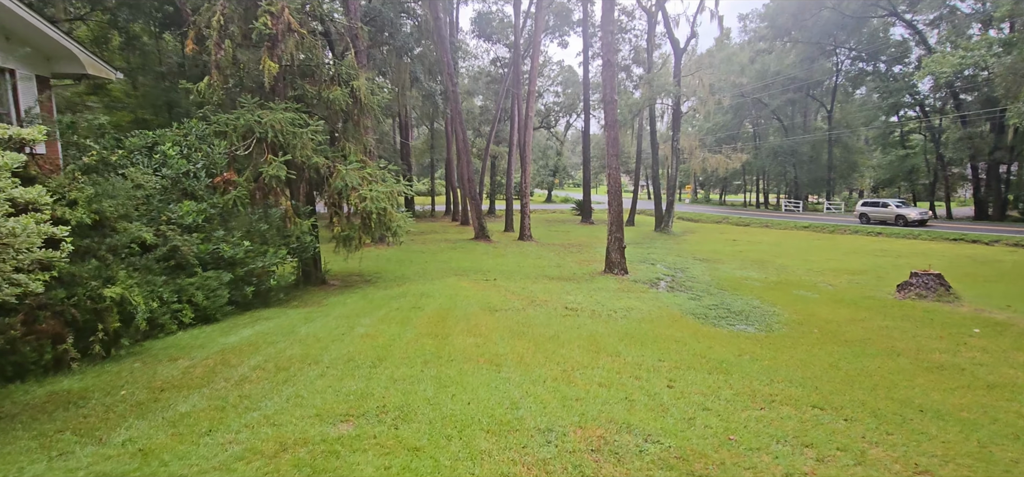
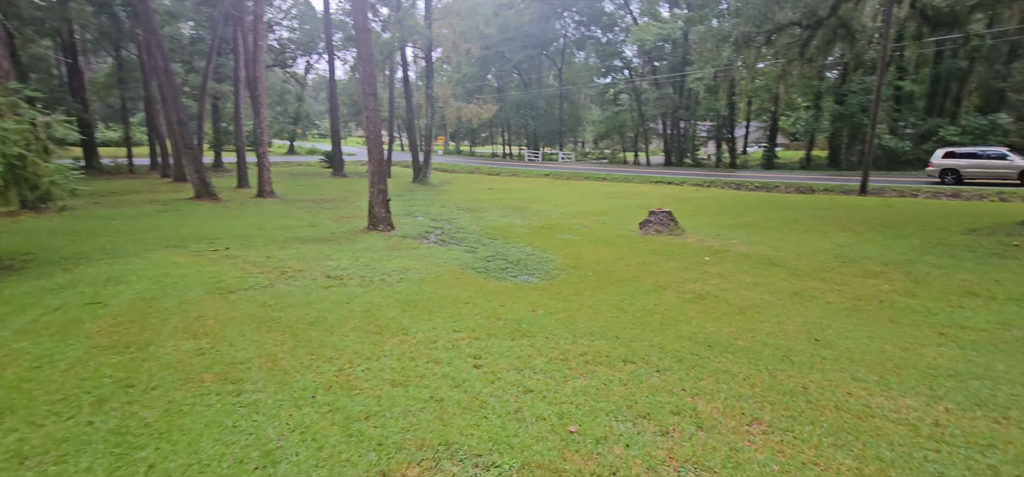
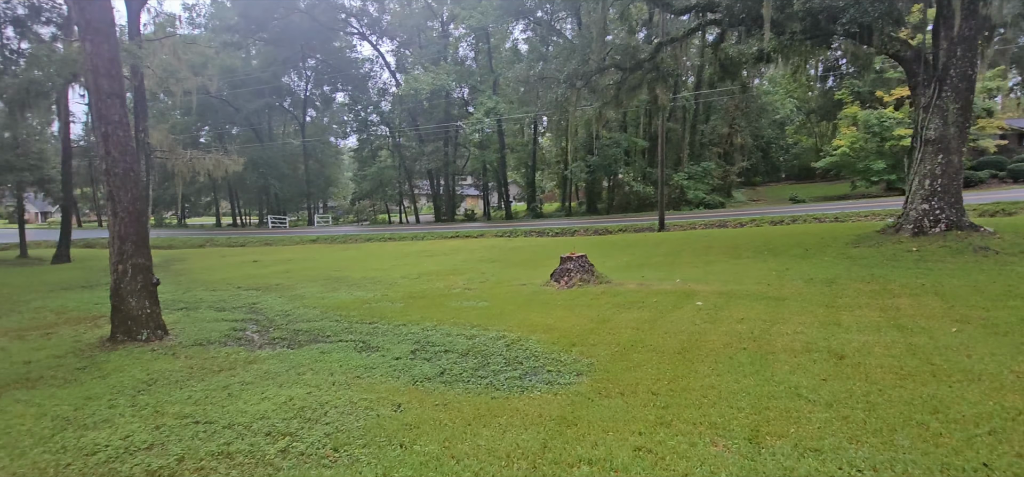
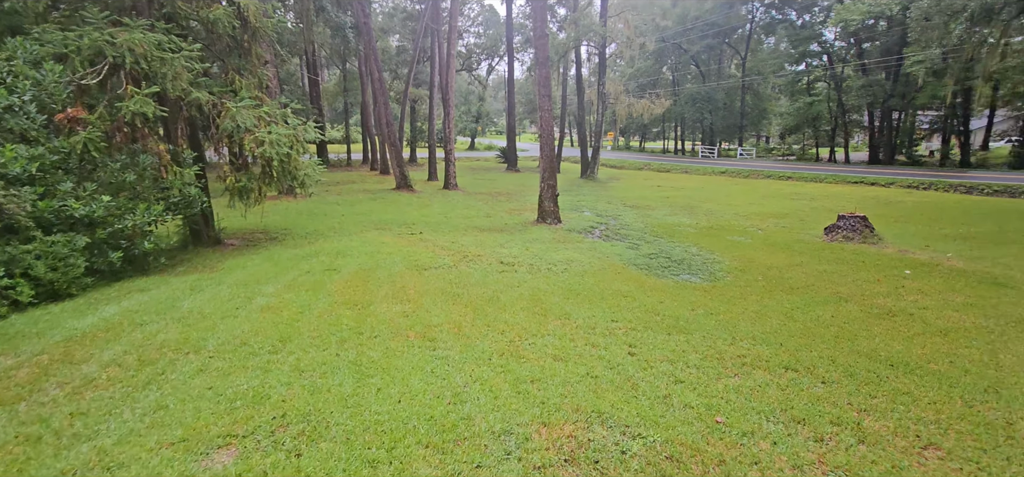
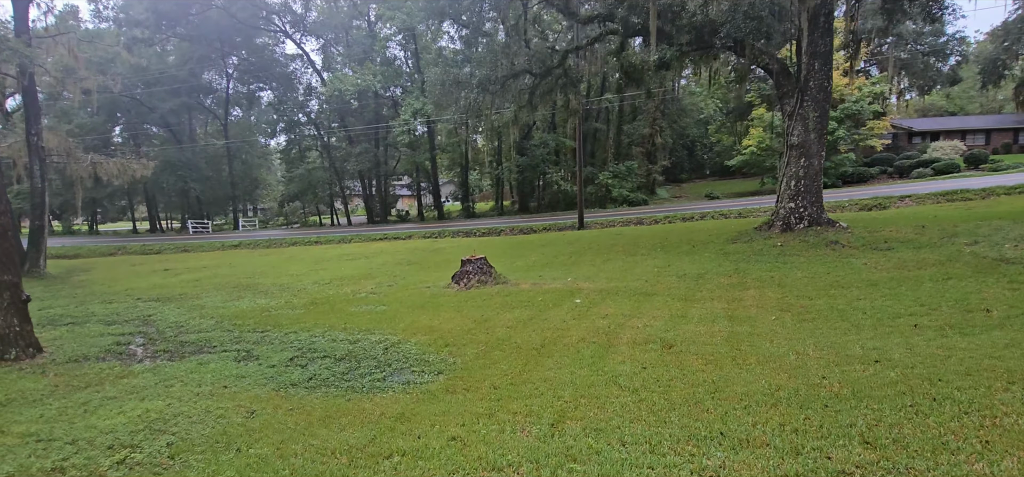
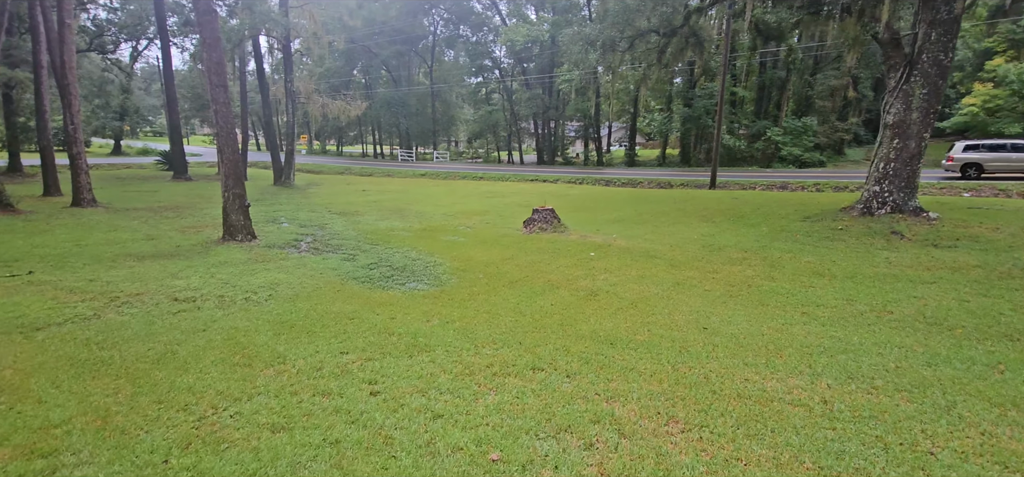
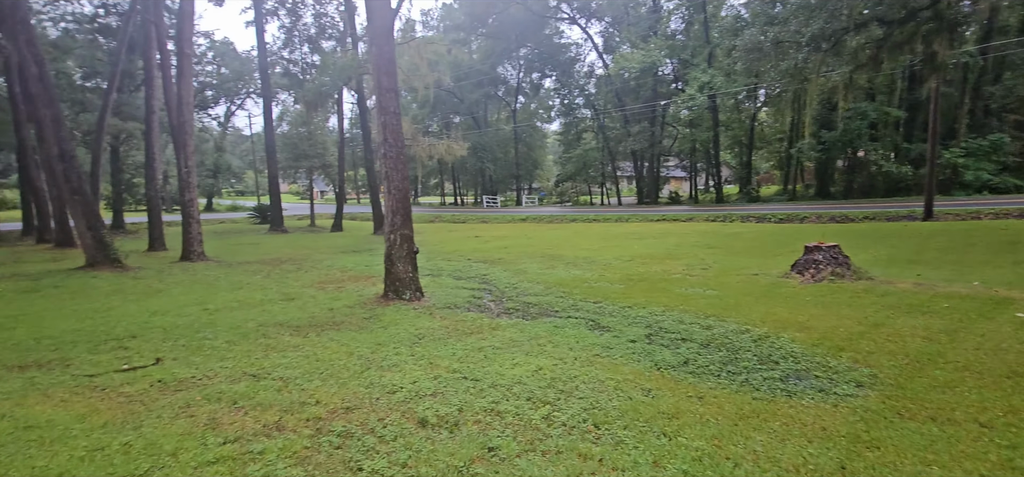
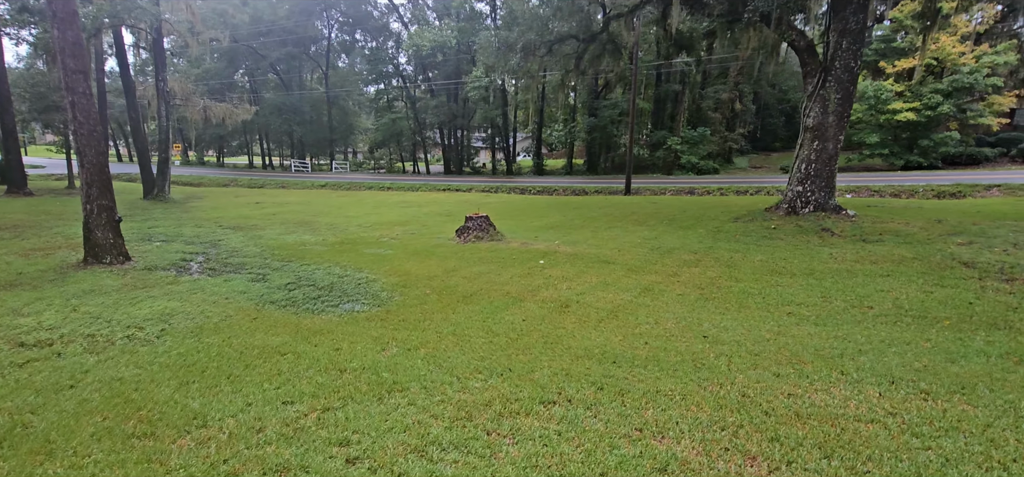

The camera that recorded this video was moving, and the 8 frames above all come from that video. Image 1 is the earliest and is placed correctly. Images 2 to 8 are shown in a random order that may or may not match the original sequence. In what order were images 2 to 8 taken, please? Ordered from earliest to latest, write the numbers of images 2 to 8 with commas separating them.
4, 2, 6, 8, 5, 3, 7
